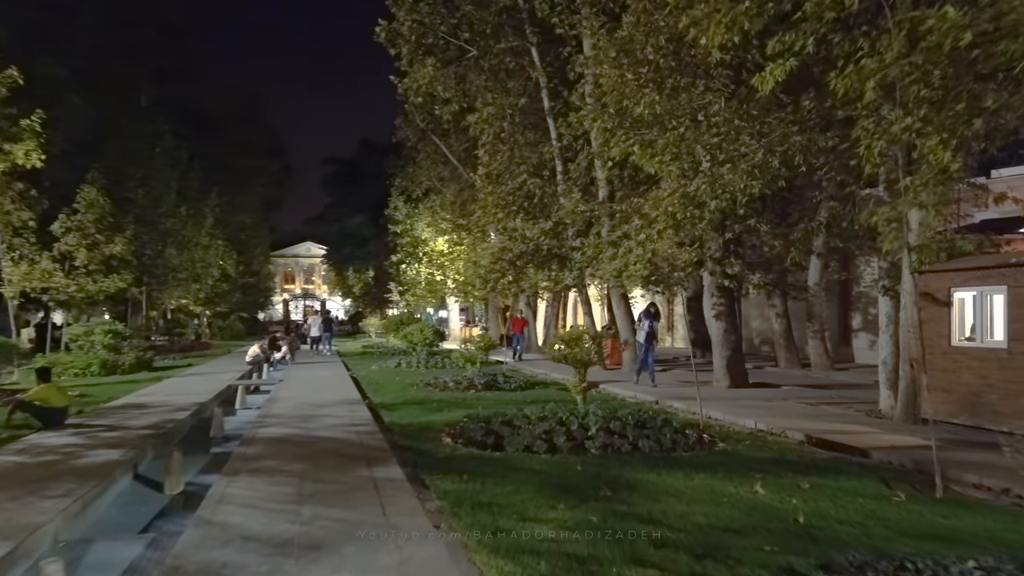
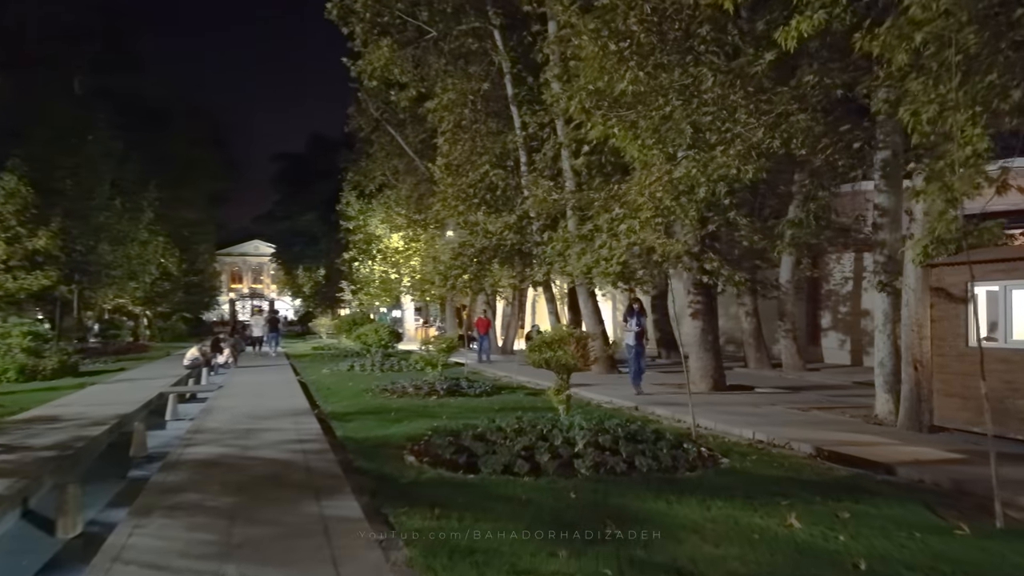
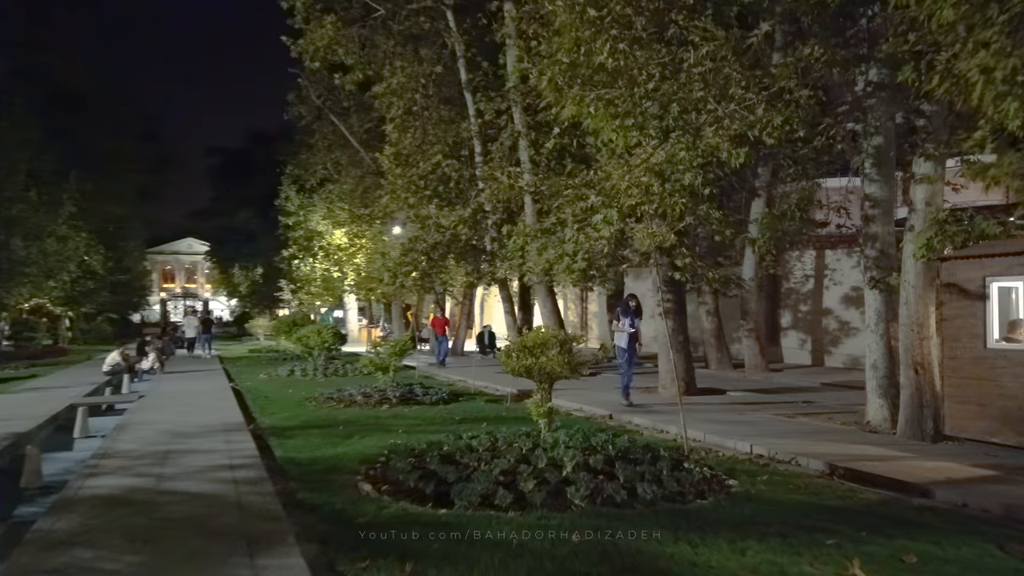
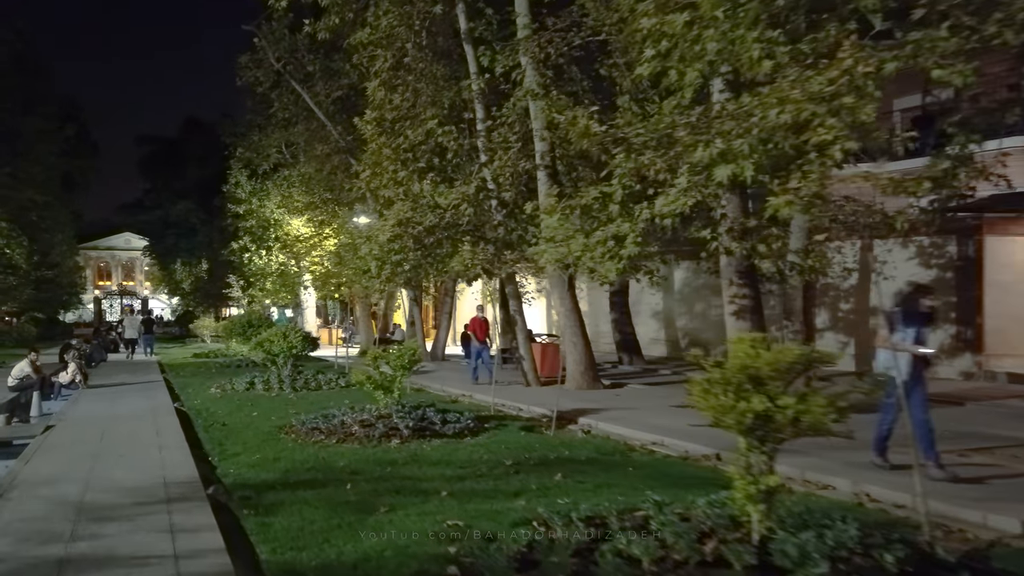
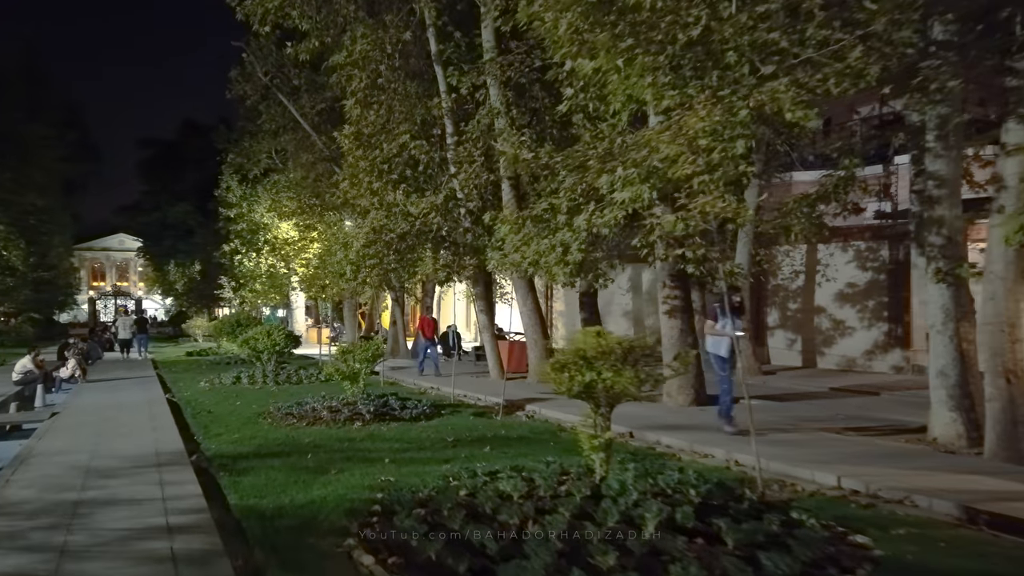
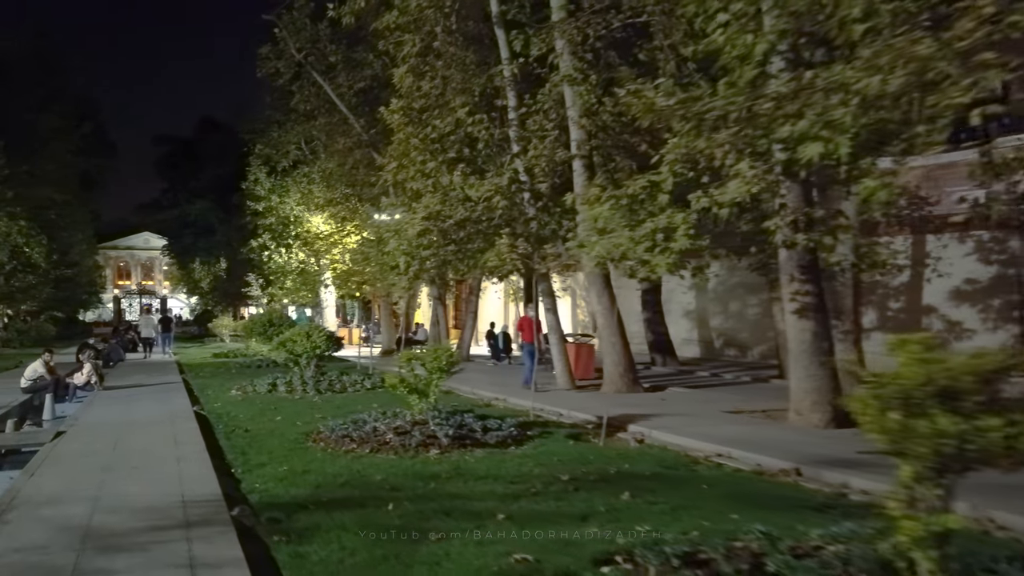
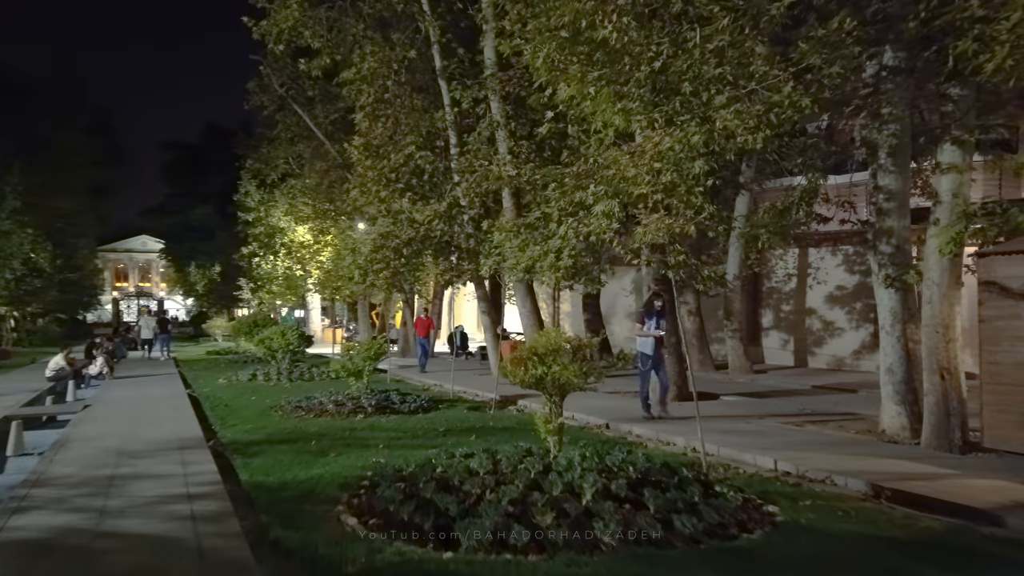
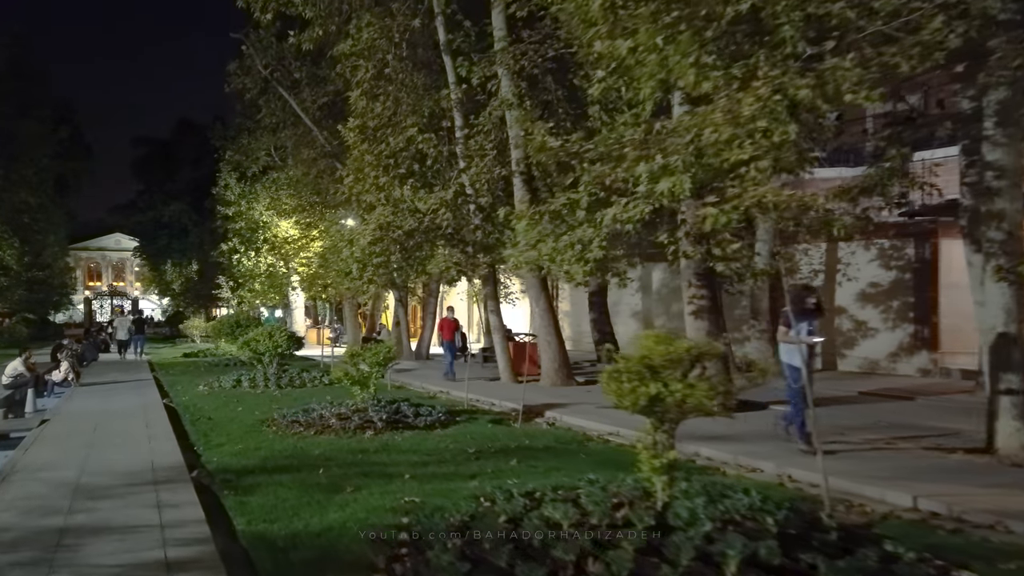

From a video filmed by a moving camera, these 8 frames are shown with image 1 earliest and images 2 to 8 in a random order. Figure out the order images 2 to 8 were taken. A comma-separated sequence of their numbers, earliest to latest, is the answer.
2, 3, 7, 5, 8, 4, 6
